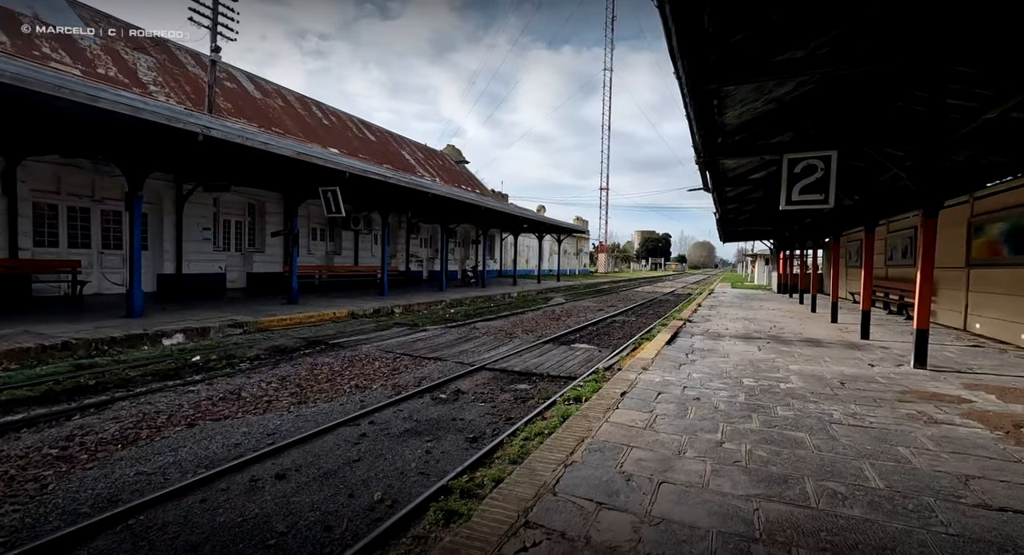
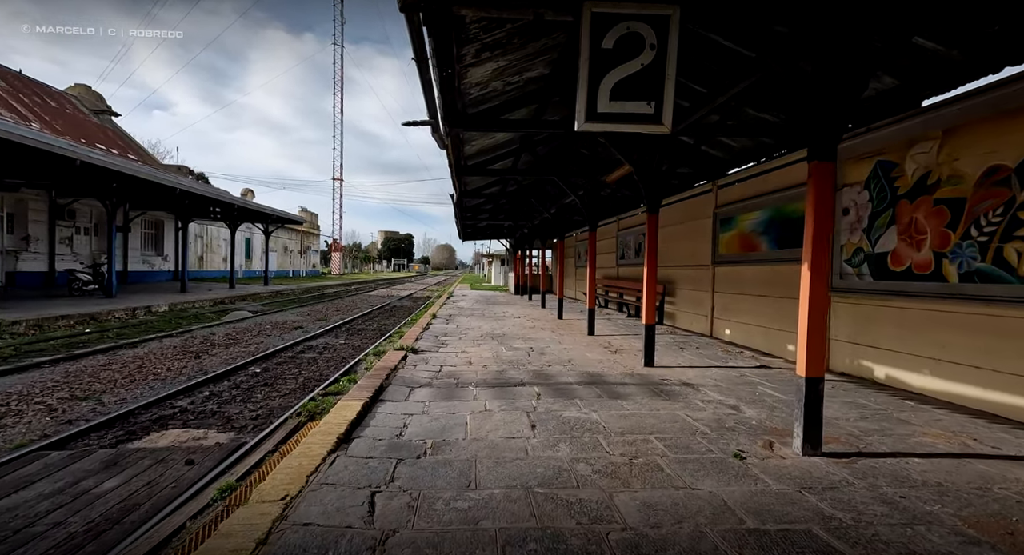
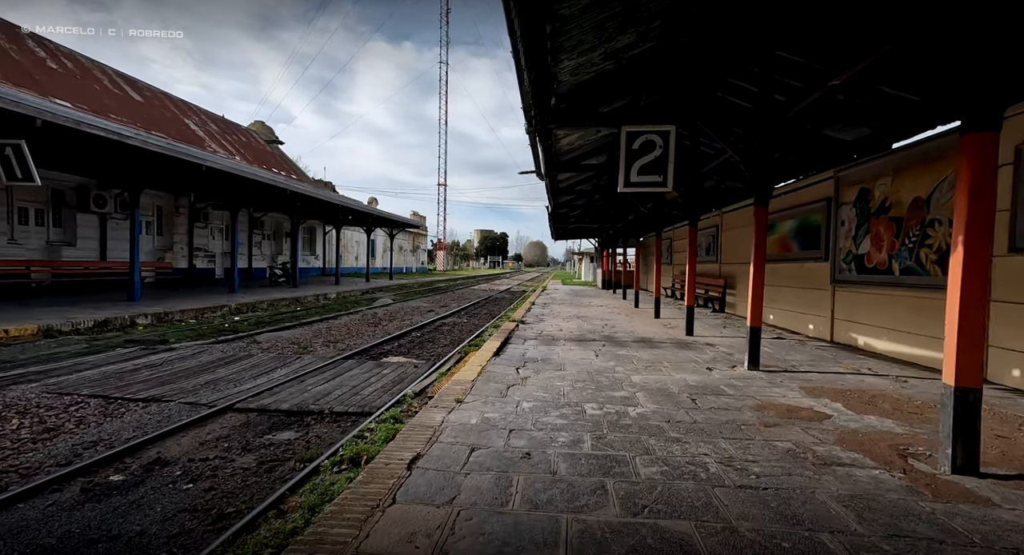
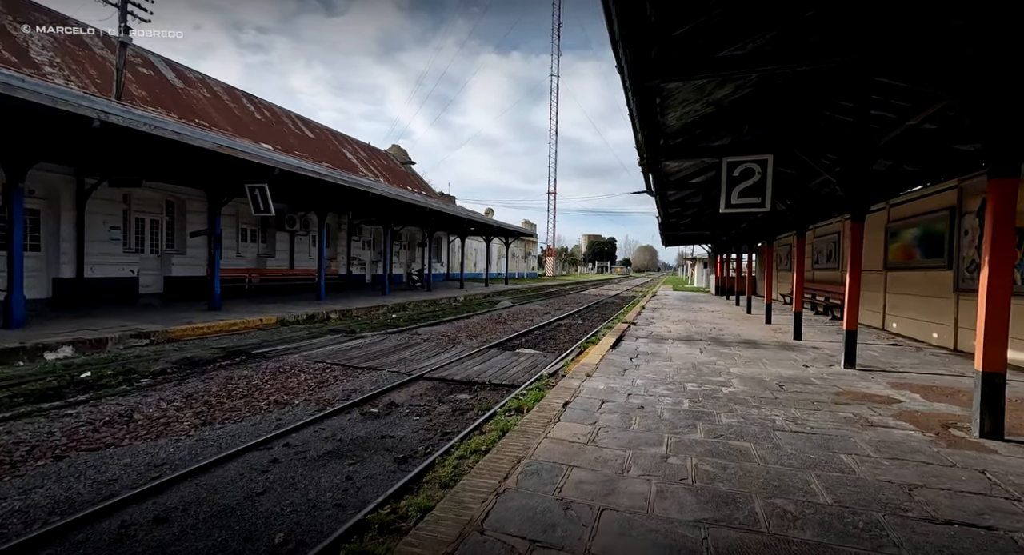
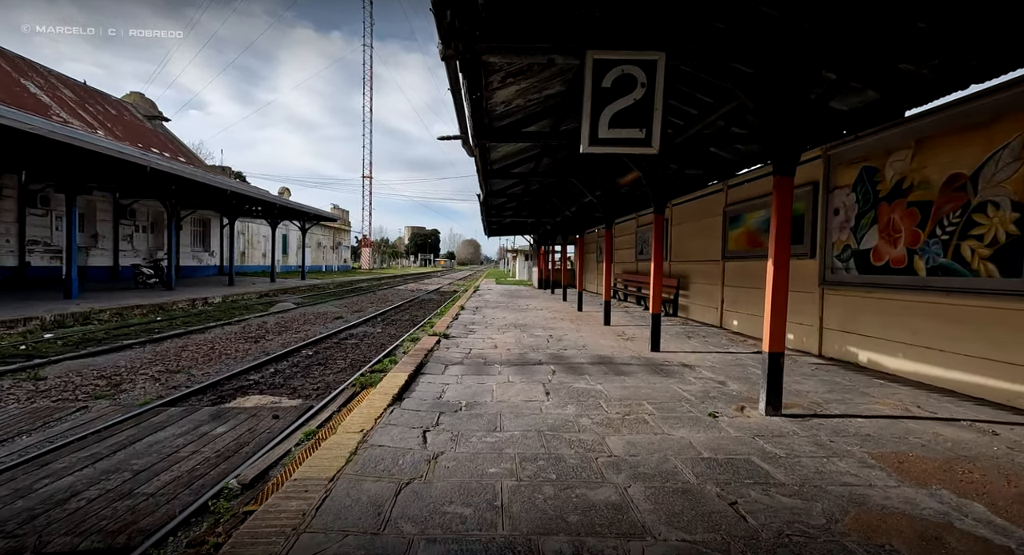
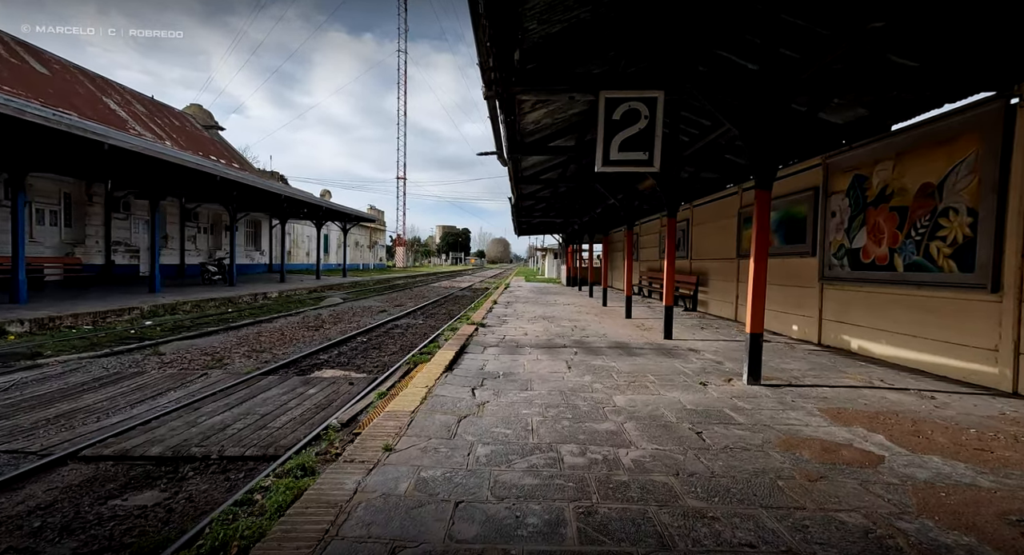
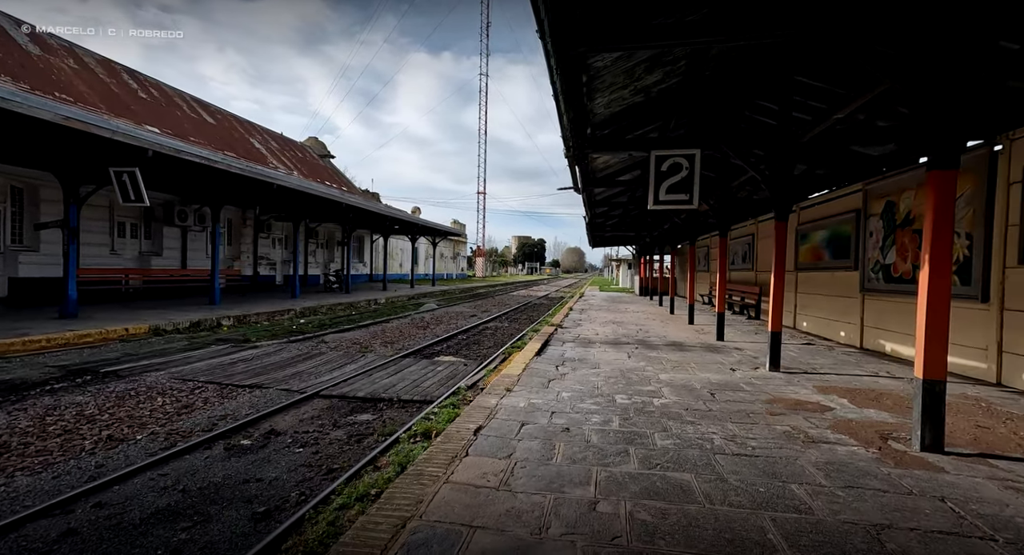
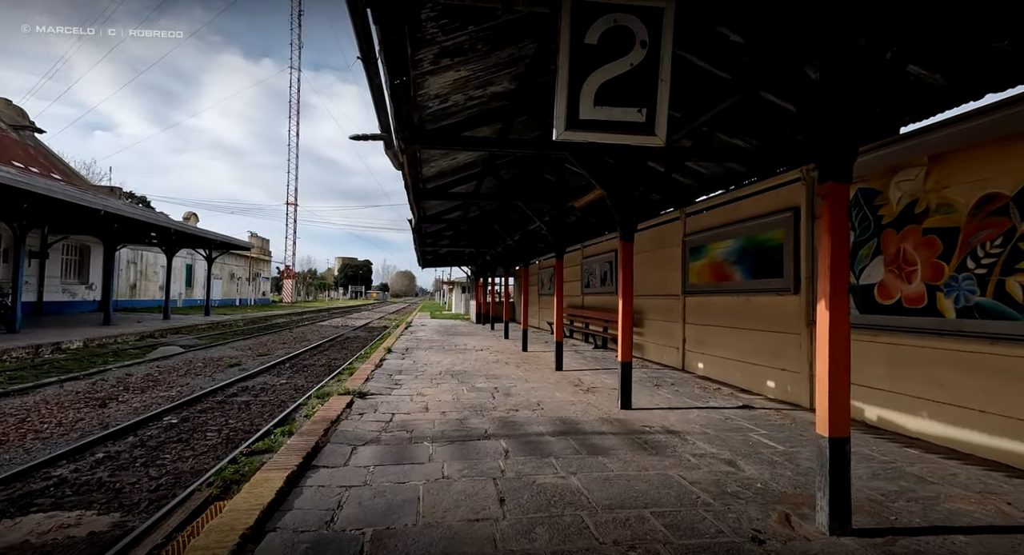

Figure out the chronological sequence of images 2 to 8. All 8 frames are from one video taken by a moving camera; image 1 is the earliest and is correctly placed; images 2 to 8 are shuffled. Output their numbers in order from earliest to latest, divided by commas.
4, 7, 3, 6, 5, 2, 8
